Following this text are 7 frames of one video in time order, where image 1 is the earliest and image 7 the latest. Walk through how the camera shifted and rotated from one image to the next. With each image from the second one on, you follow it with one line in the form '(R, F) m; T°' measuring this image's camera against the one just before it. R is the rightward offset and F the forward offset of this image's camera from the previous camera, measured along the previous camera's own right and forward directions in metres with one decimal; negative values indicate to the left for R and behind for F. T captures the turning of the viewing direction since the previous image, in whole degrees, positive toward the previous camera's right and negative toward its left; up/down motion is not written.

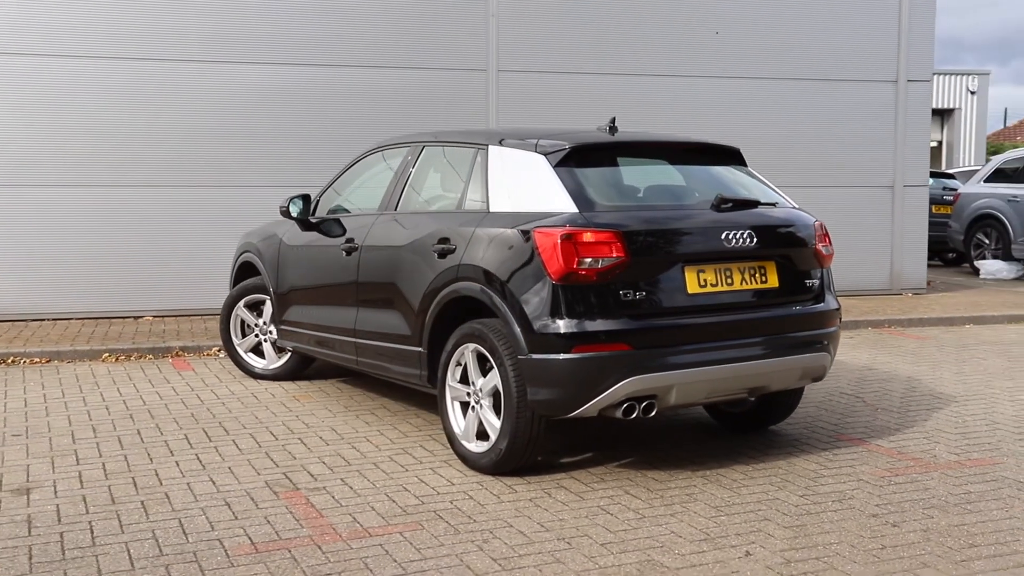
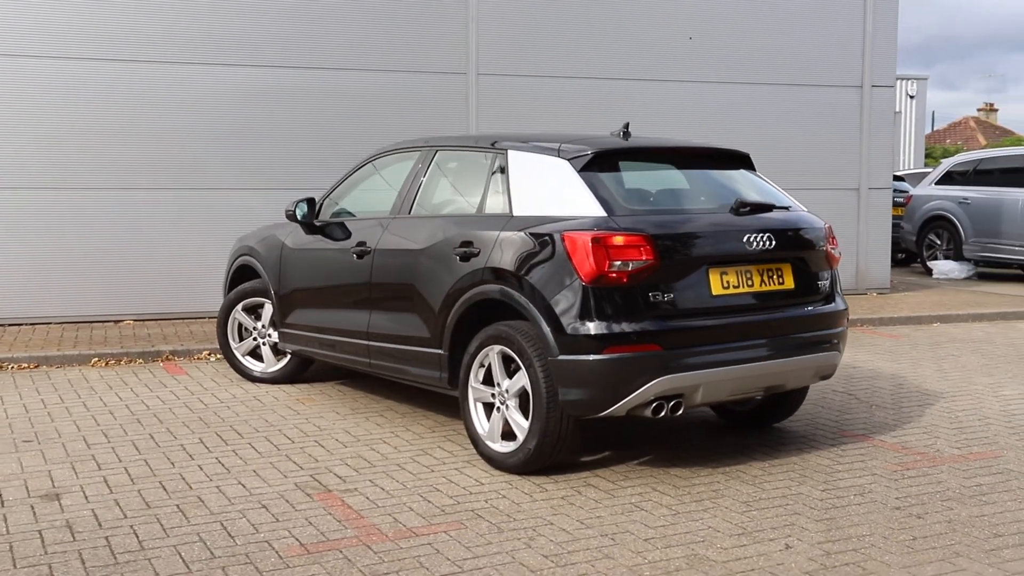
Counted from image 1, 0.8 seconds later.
(-0.4, -0.1) m; +3°
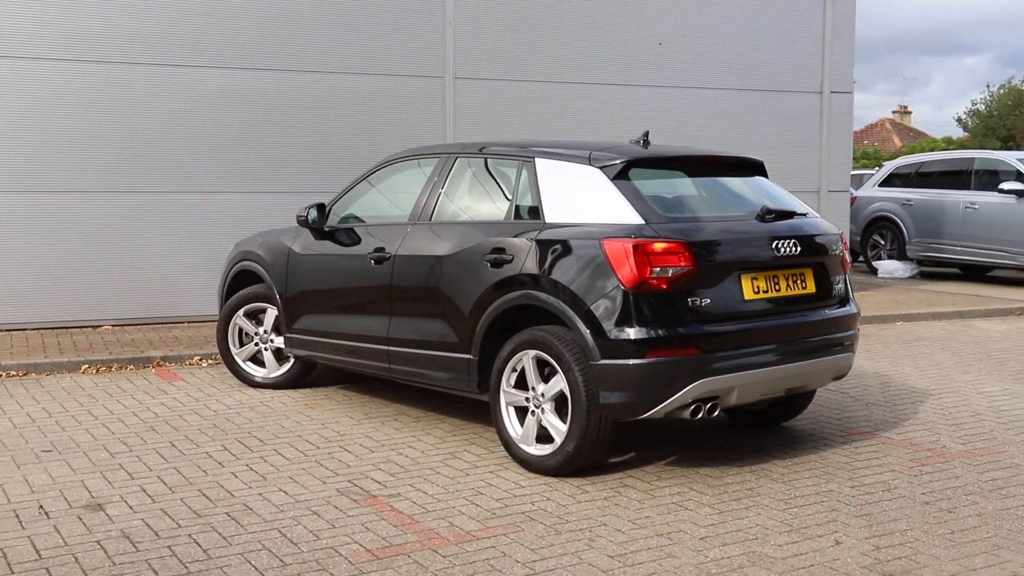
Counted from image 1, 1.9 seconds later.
(-0.5, -0.1) m; +4°
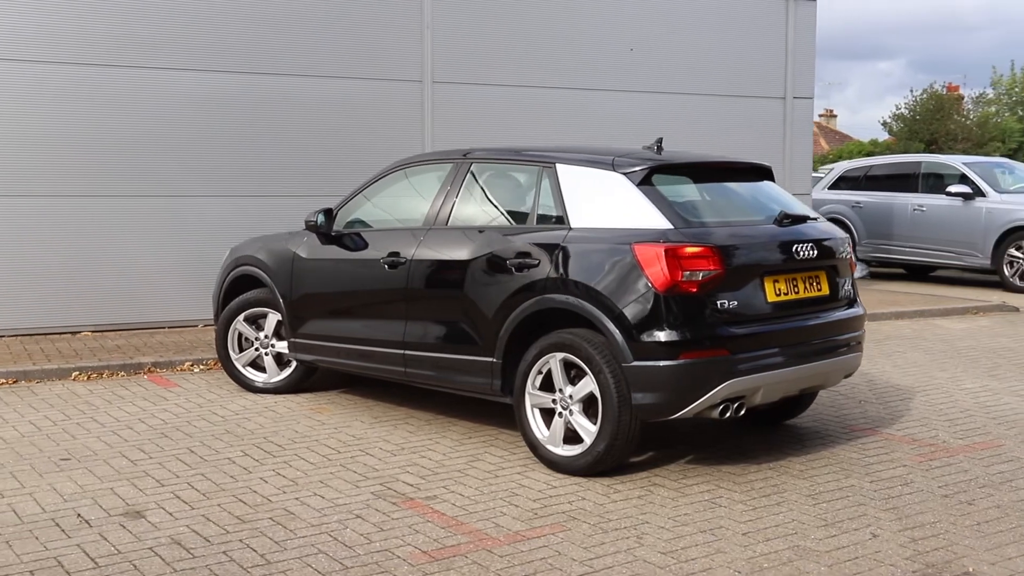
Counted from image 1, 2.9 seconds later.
(-0.5, -0.1) m; +4°
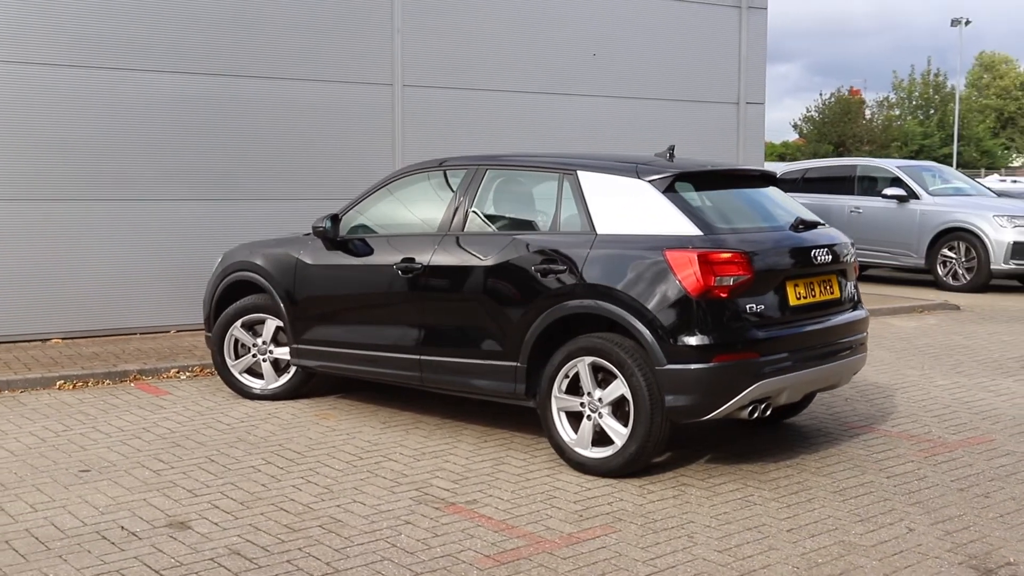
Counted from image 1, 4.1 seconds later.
(-0.6, -0.1) m; +4°
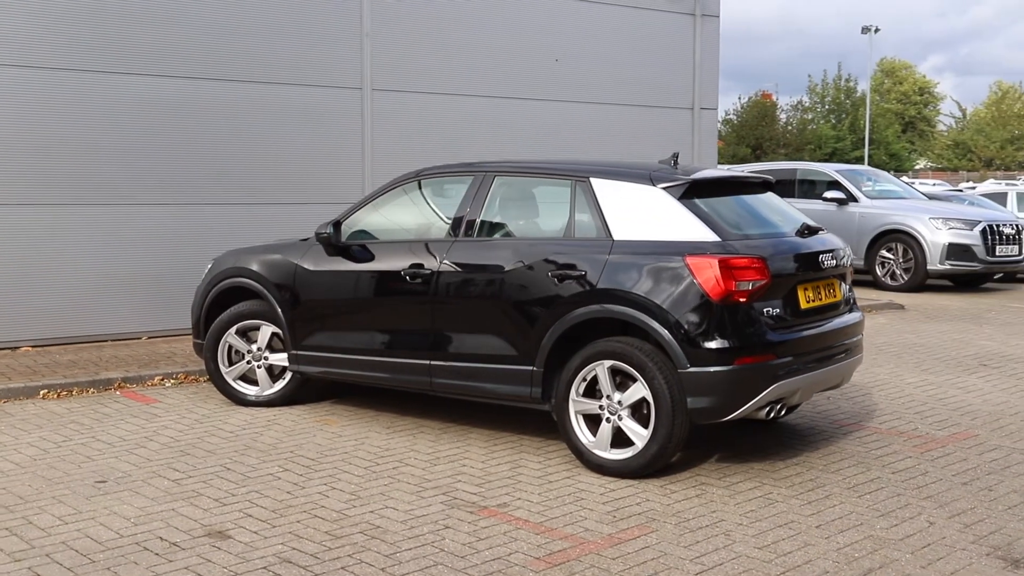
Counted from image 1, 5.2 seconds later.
(-0.5, -0.1) m; +4°
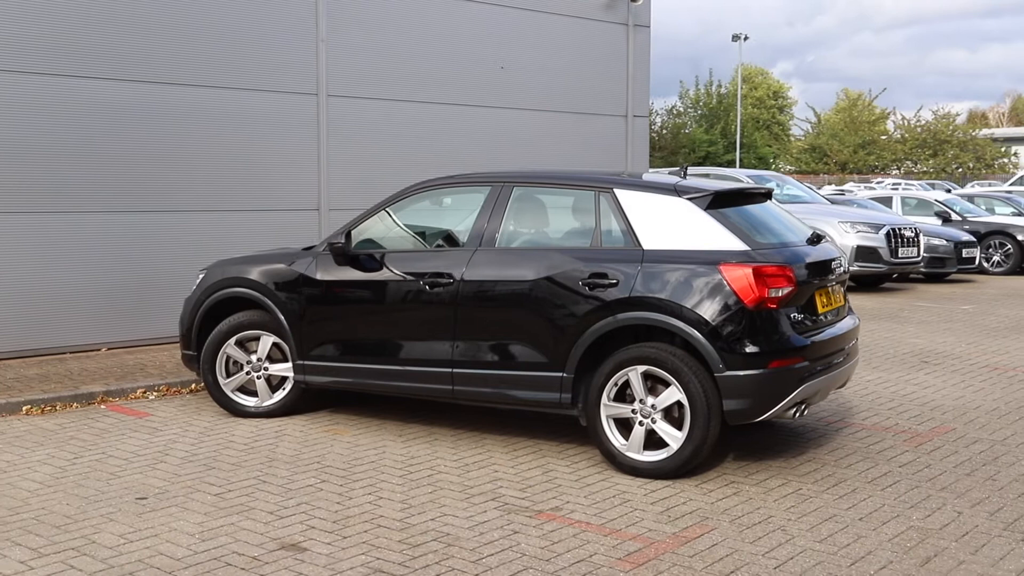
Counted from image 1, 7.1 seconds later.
(-0.9, -0.1) m; +7°
